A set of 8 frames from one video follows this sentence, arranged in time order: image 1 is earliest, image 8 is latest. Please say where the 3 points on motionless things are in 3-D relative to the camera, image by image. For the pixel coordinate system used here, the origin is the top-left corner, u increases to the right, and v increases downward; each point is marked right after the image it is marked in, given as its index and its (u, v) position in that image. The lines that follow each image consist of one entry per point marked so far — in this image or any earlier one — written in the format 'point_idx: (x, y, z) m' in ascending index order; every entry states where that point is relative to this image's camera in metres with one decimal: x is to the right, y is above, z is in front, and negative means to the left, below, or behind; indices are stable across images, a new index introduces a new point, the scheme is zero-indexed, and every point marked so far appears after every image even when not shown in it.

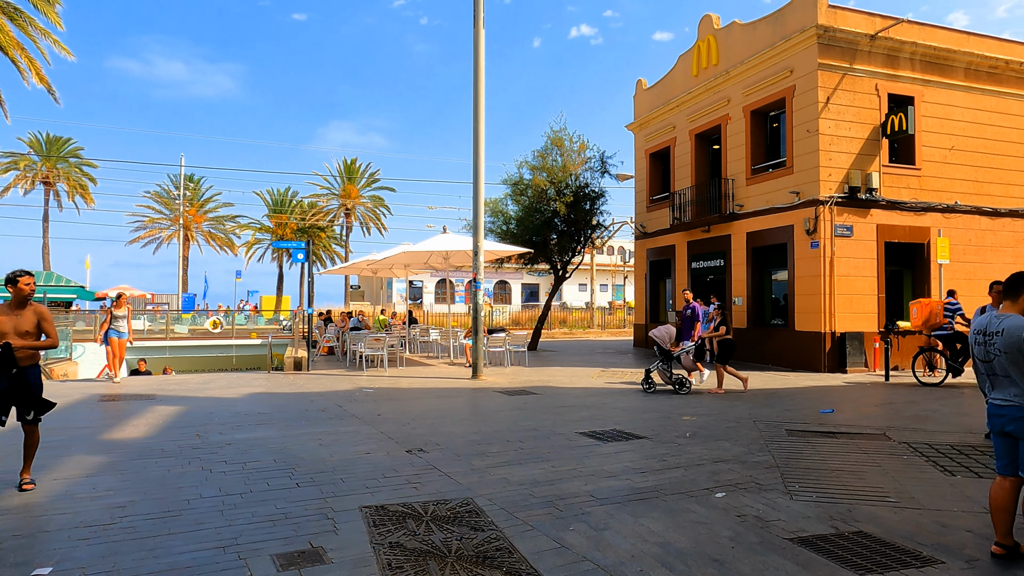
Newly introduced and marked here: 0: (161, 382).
0: (-6.6, -1.8, +12.4) m
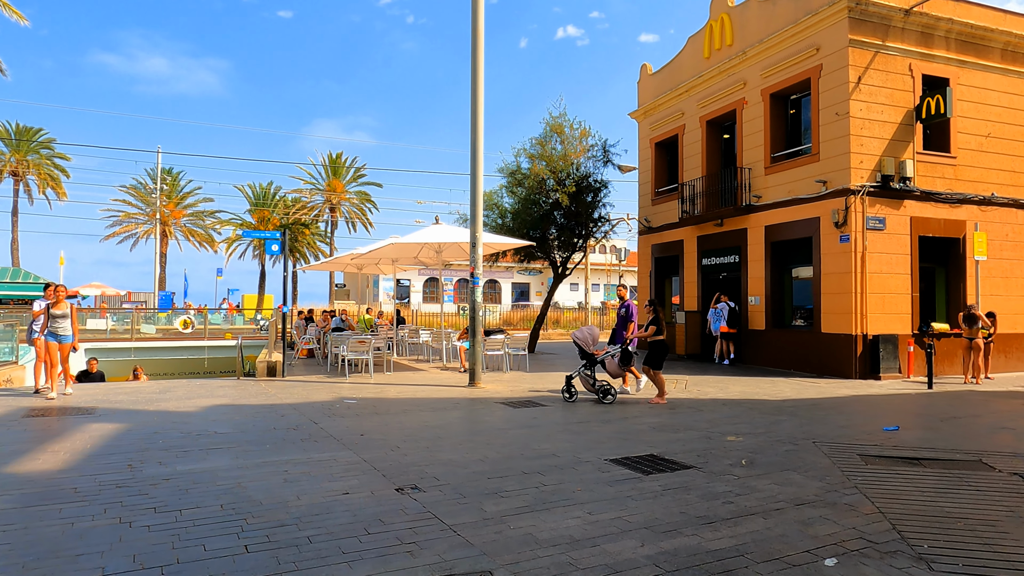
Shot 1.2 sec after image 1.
0: (-6.5, -1.7, +10.7) m
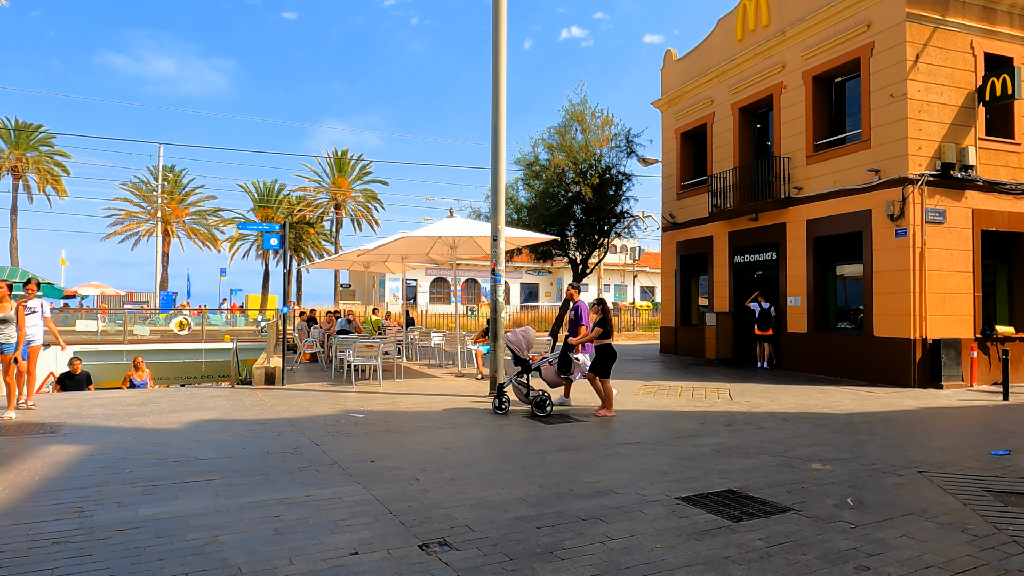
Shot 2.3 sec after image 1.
0: (-6.1, -1.6, +9.4) m
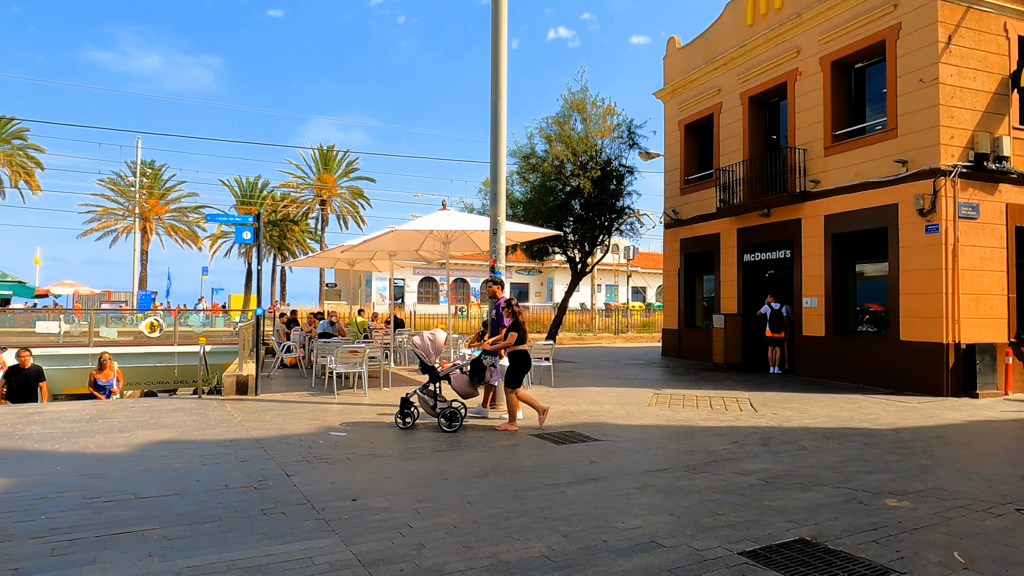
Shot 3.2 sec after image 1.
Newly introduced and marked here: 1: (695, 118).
0: (-6.0, -1.6, +8.1) m
1: (+5.2, +4.8, +18.9) m
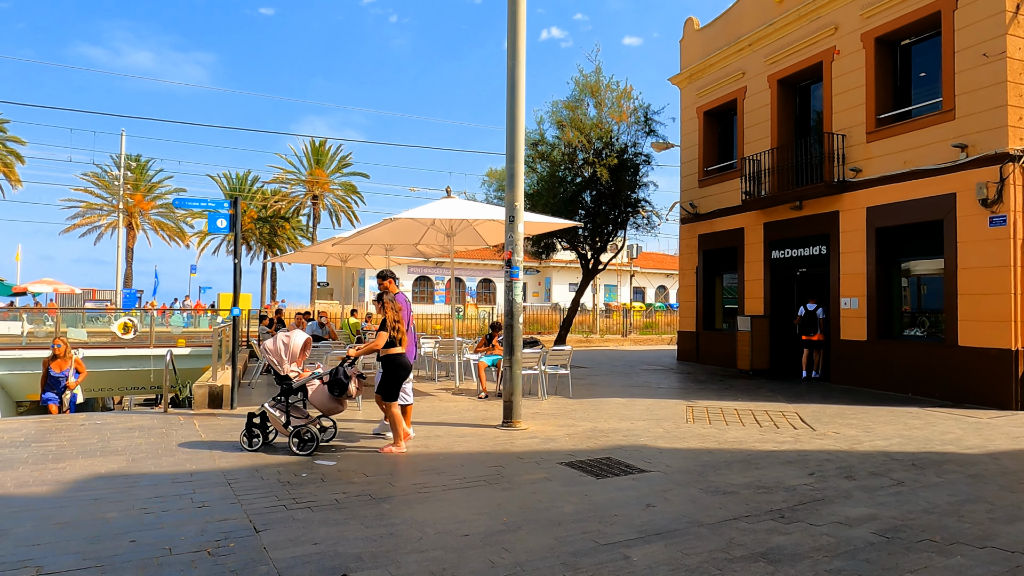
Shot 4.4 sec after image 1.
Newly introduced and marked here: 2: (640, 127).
0: (-5.8, -1.6, +6.7) m
1: (+5.4, +4.9, +17.5) m
2: (+3.2, +4.0, +16.4) m
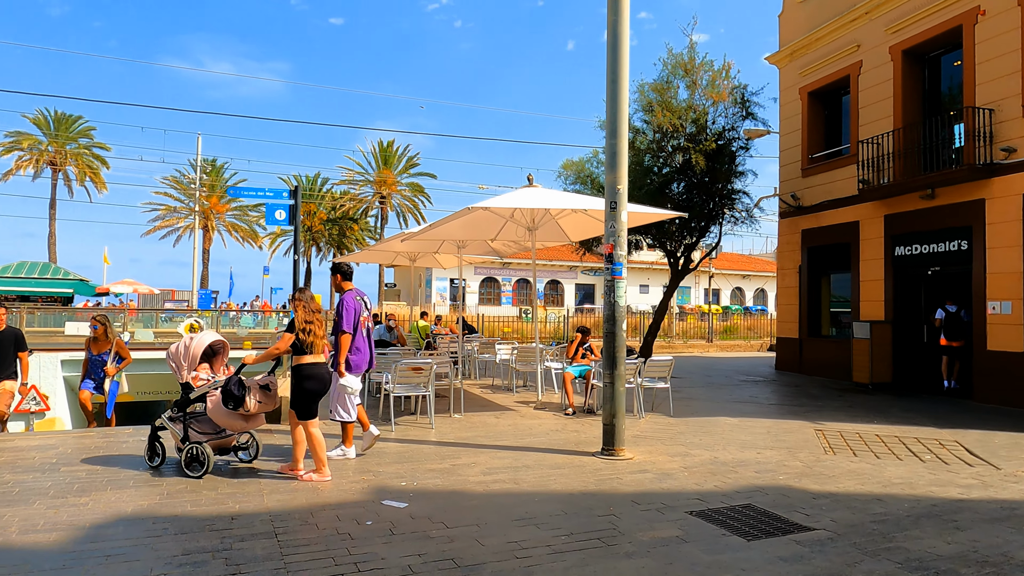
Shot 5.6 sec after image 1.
0: (-4.8, -1.6, +5.8) m
1: (+7.3, +4.8, +15.6) m
2: (+5.0, +3.9, +14.7) m
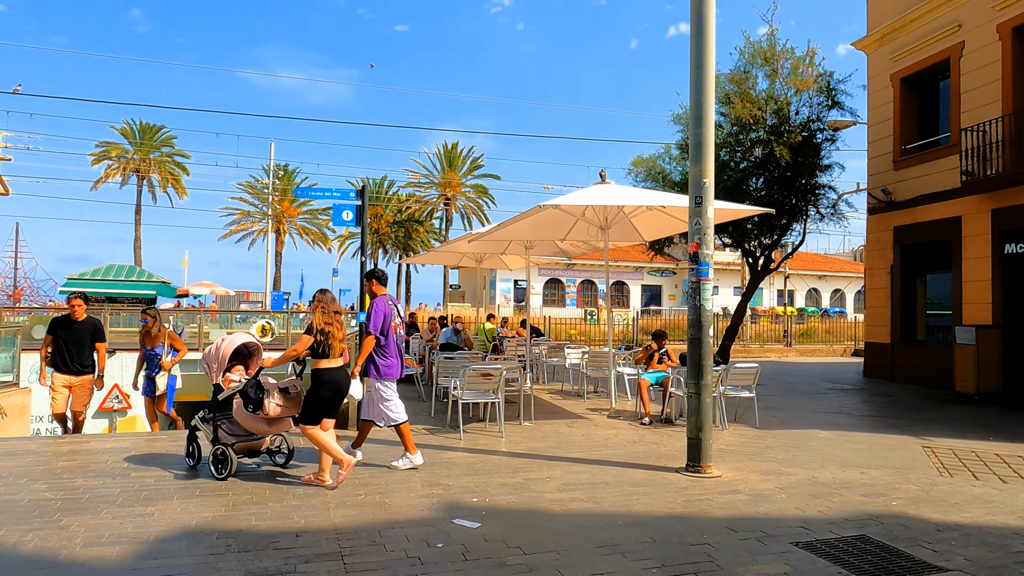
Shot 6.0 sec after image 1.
0: (-4.2, -1.6, +5.8) m
1: (+8.8, +4.8, +14.4) m
2: (+6.4, +3.9, +13.7) m
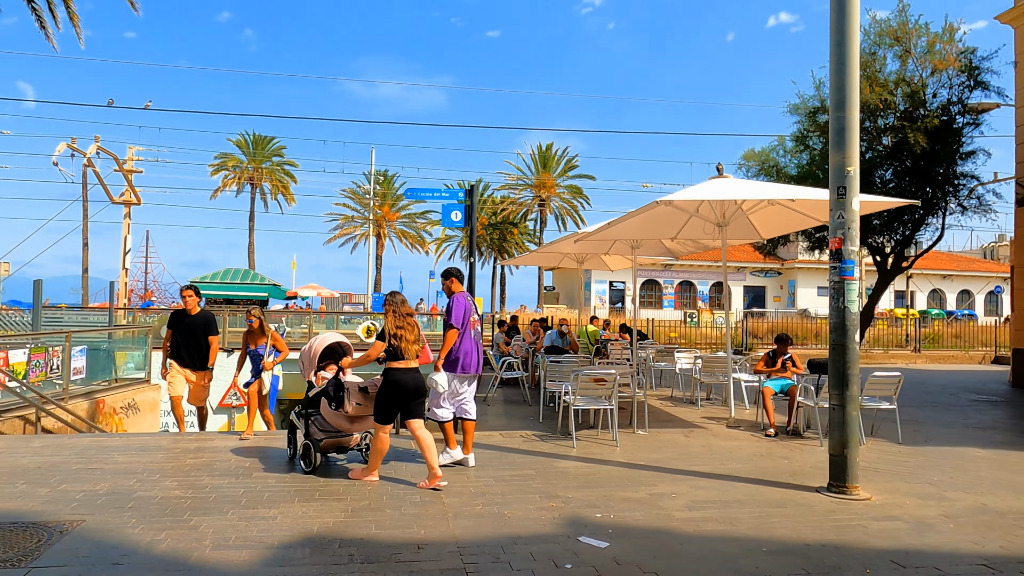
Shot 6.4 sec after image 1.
0: (-3.1, -1.6, +6.0) m
1: (+10.9, +4.8, +12.8) m
2: (+8.4, +3.9, +12.4) m
